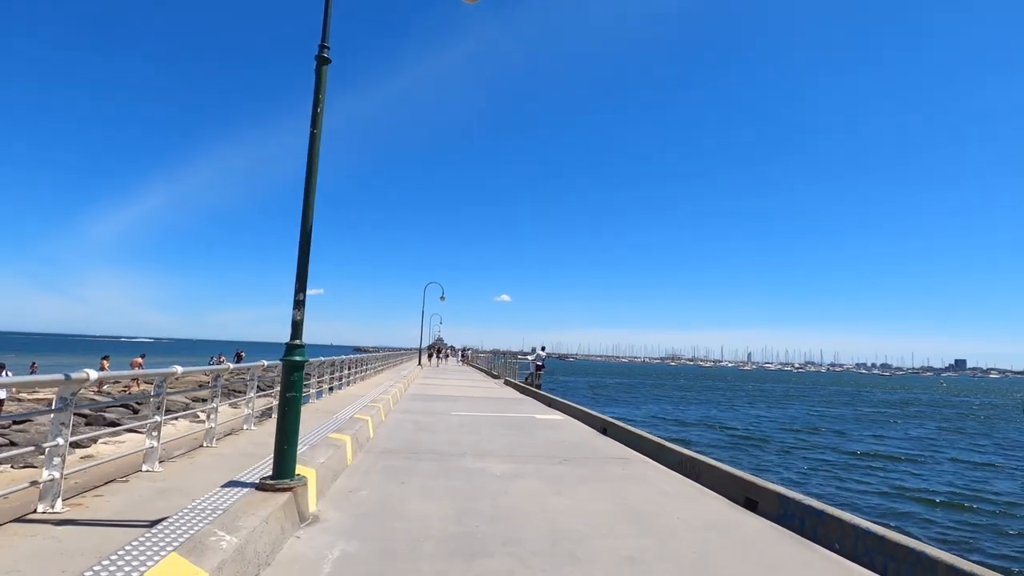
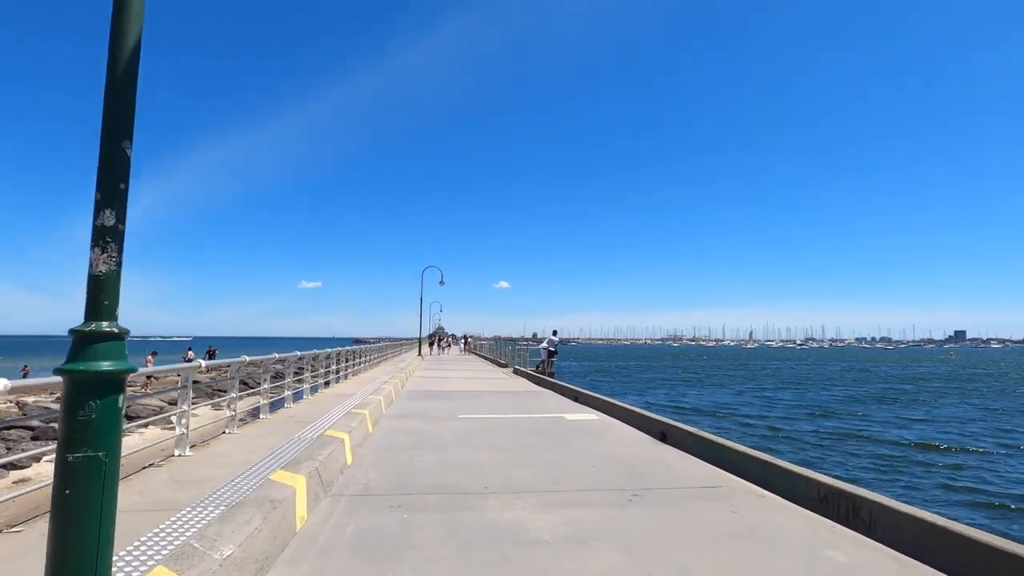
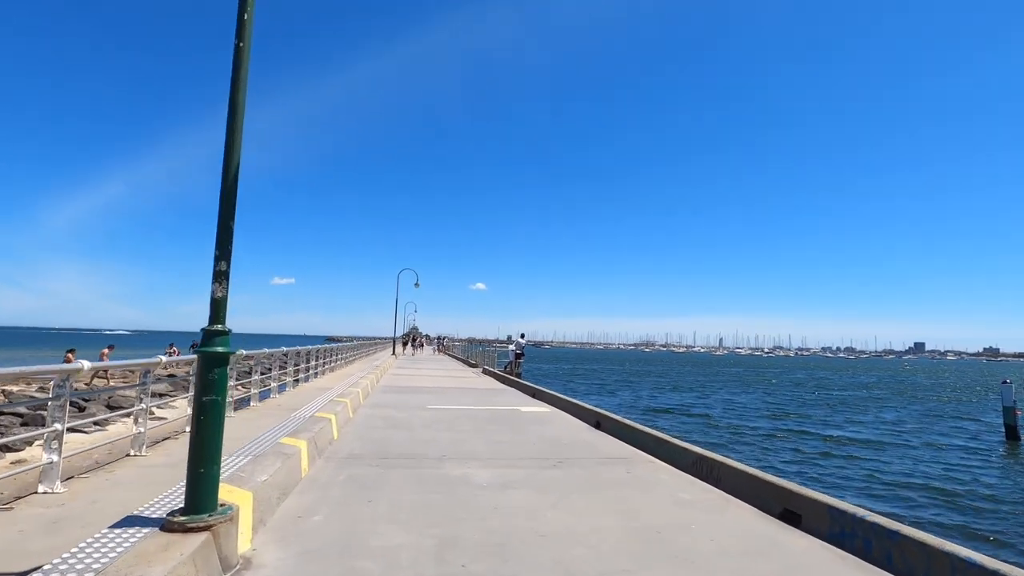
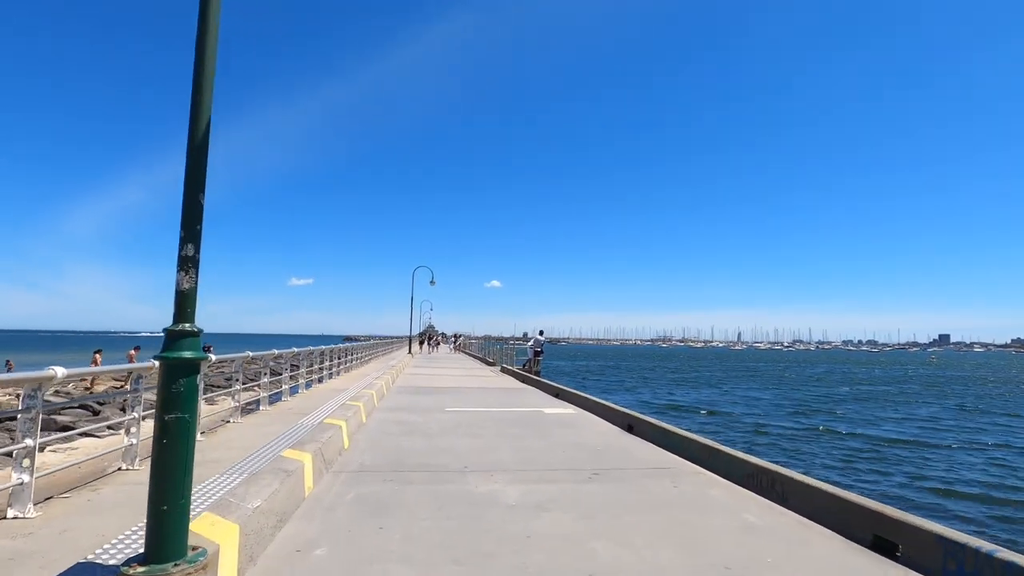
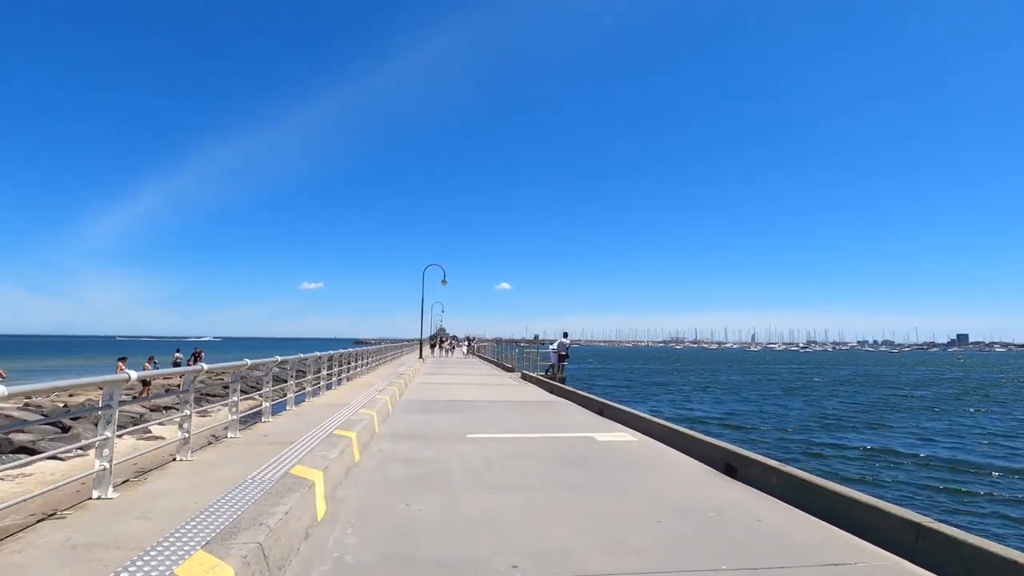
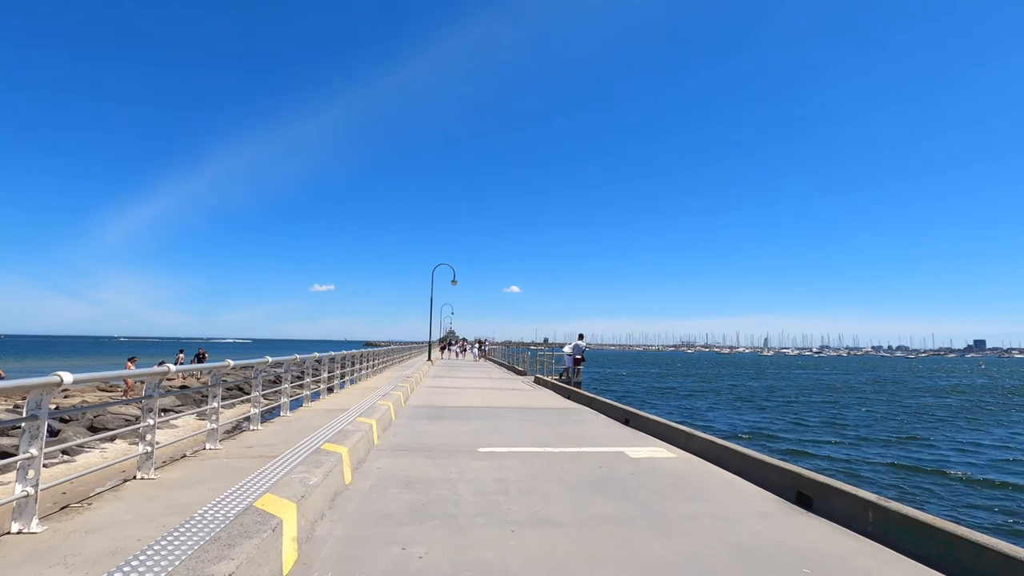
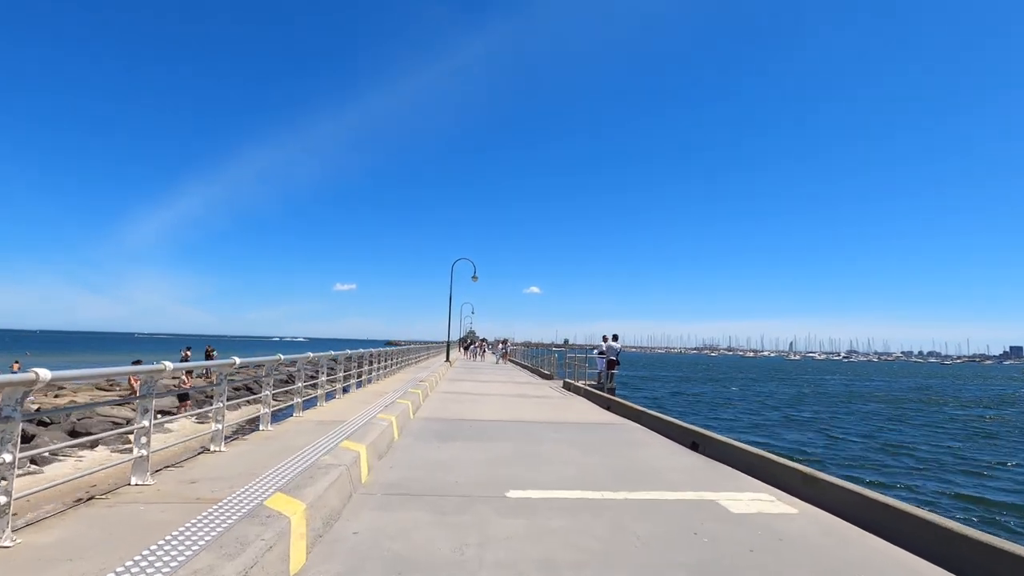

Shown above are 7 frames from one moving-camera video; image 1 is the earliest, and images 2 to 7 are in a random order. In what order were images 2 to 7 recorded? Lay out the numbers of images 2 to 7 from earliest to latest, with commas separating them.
3, 4, 2, 5, 6, 7
